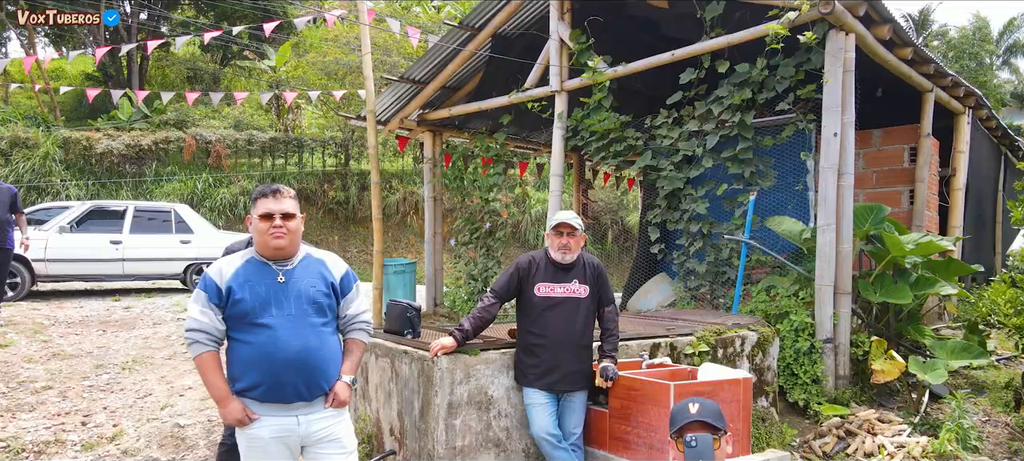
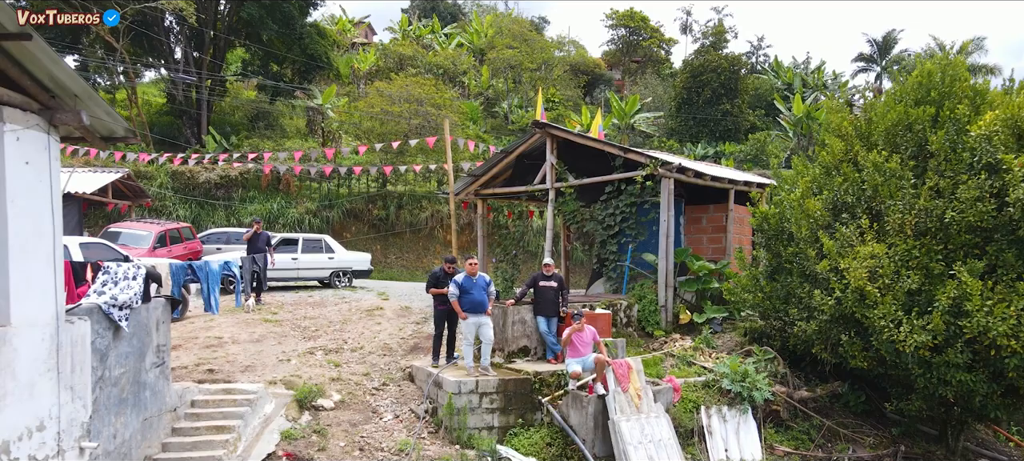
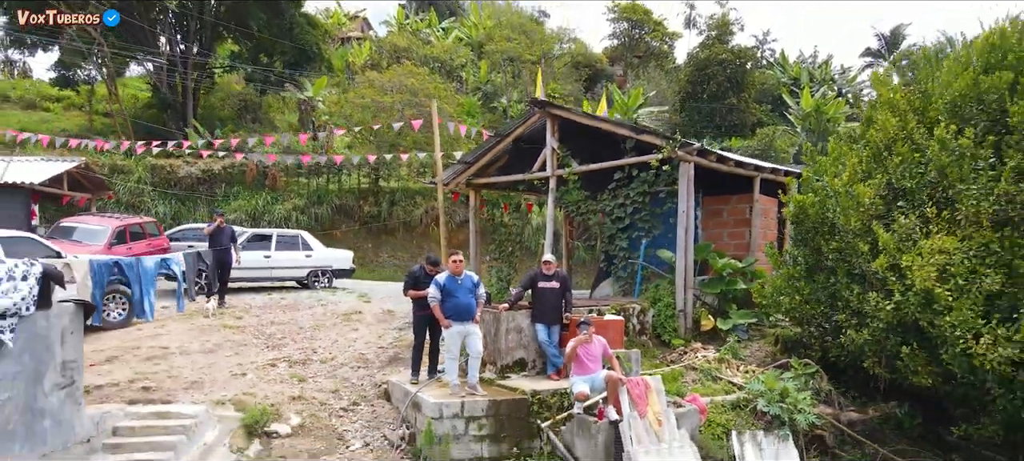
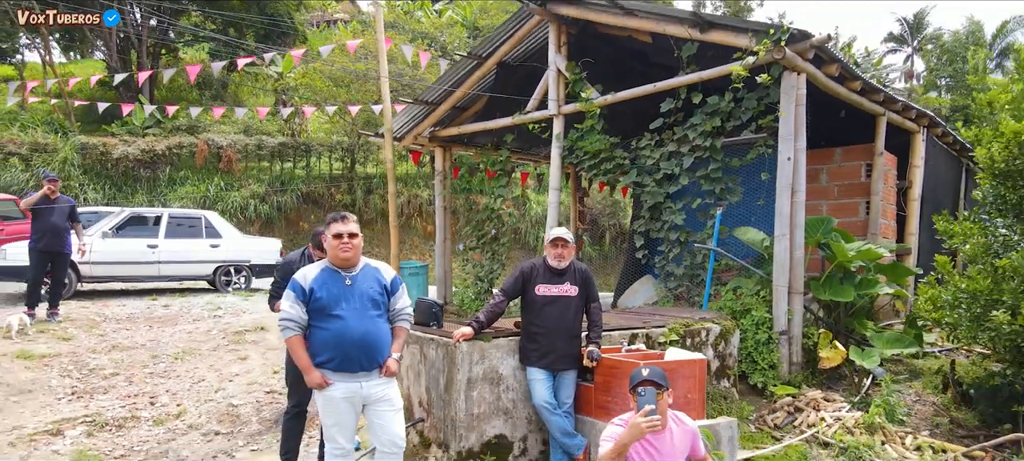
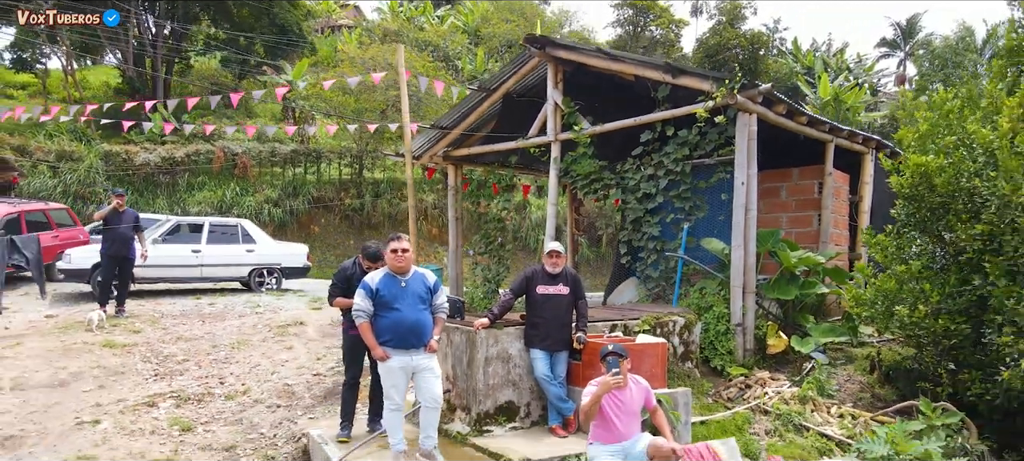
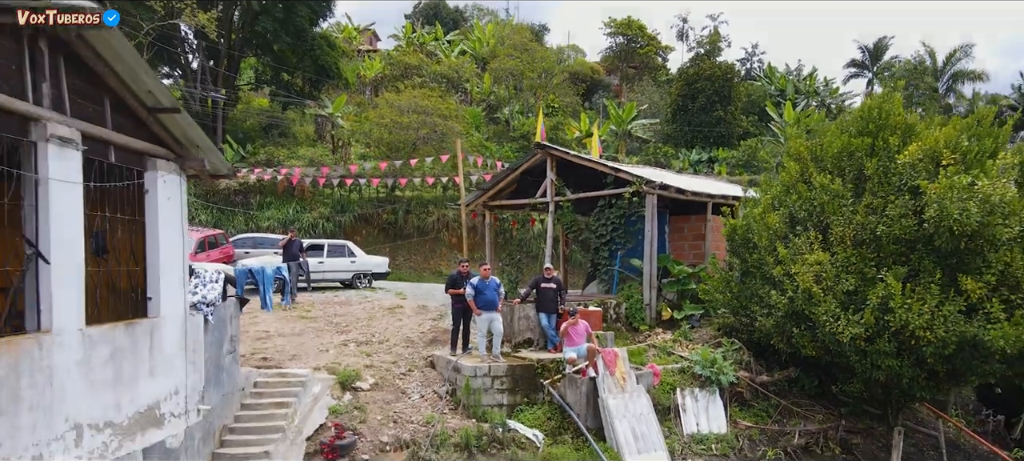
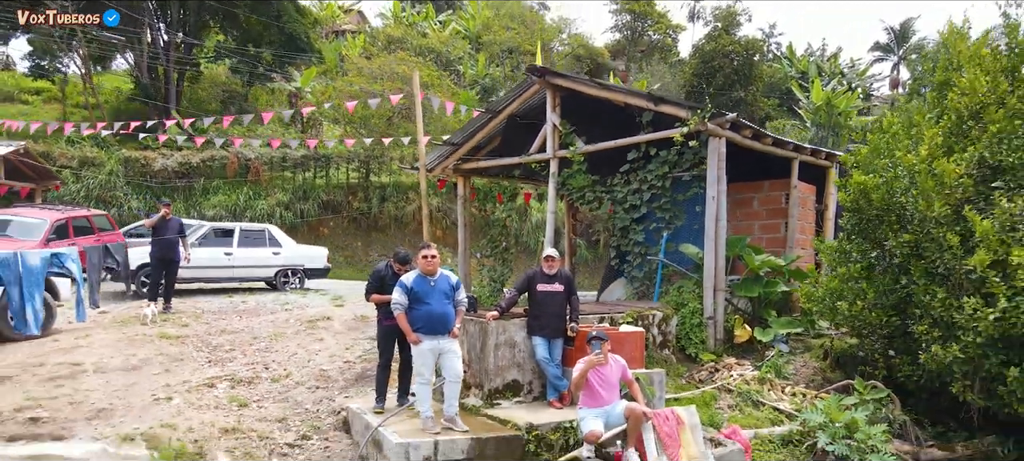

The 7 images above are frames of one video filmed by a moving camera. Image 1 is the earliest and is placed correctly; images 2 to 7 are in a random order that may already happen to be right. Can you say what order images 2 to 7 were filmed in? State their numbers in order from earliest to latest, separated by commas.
4, 5, 7, 3, 2, 6
